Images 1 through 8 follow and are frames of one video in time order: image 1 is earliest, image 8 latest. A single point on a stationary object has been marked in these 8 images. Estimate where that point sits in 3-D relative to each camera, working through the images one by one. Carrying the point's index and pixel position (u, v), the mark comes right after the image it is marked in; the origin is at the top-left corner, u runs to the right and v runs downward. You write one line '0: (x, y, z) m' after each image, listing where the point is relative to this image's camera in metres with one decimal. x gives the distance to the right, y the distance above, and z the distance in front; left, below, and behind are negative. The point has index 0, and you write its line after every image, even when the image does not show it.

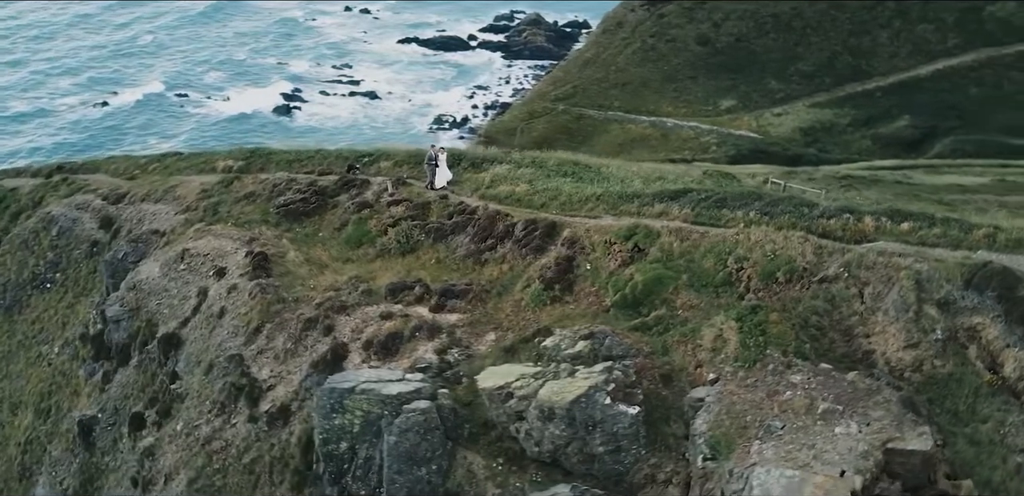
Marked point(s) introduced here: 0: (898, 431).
0: (+9.6, -4.5, +19.8) m
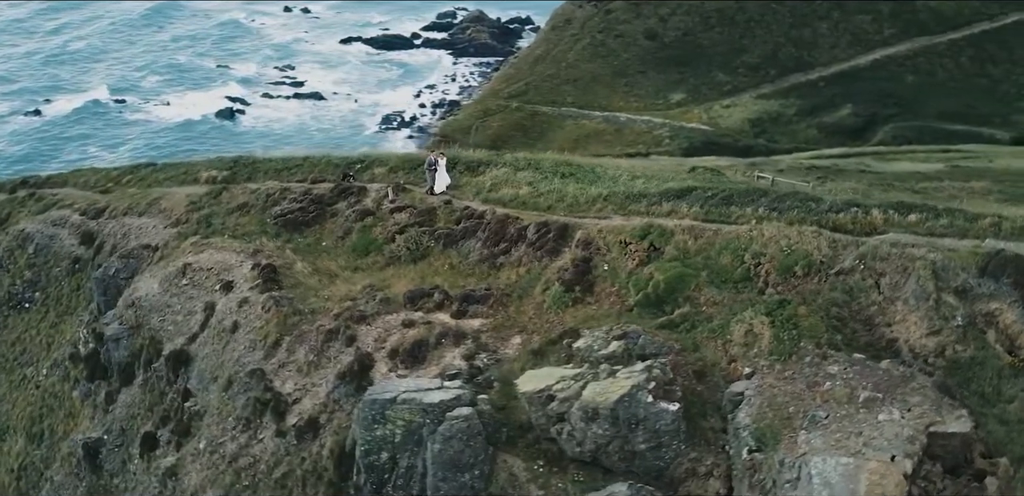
0: (+11.1, -4.3, +20.9) m
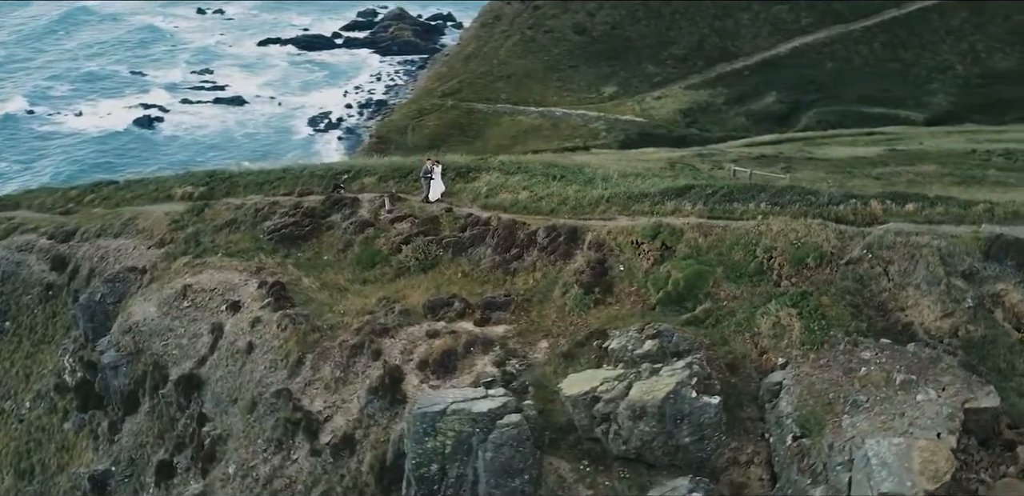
0: (+12.7, -4.0, +22.5) m
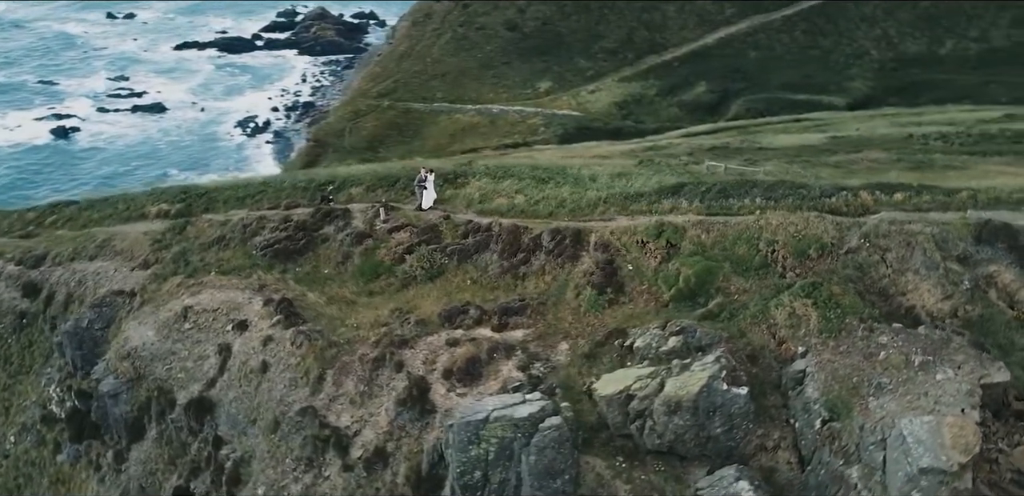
0: (+14.0, -3.6, +24.3) m
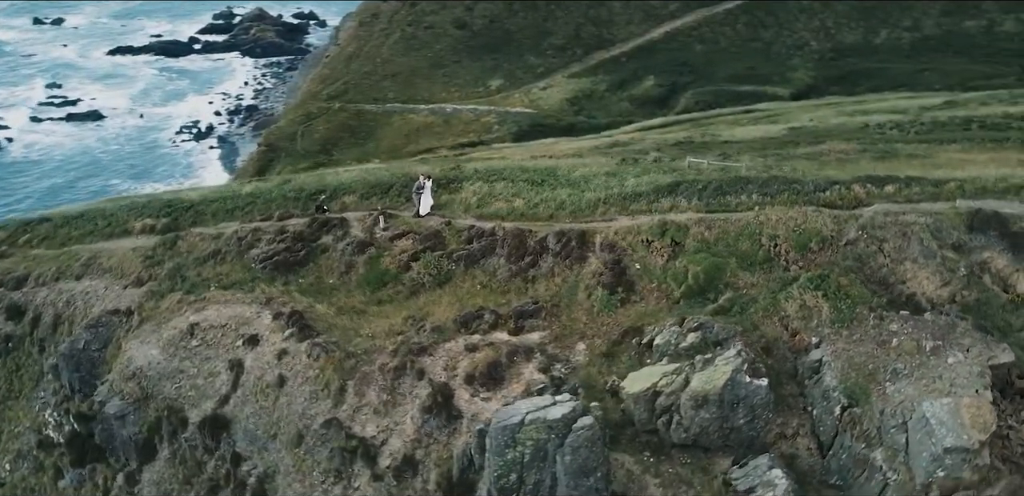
0: (+15.0, -3.2, +25.7) m
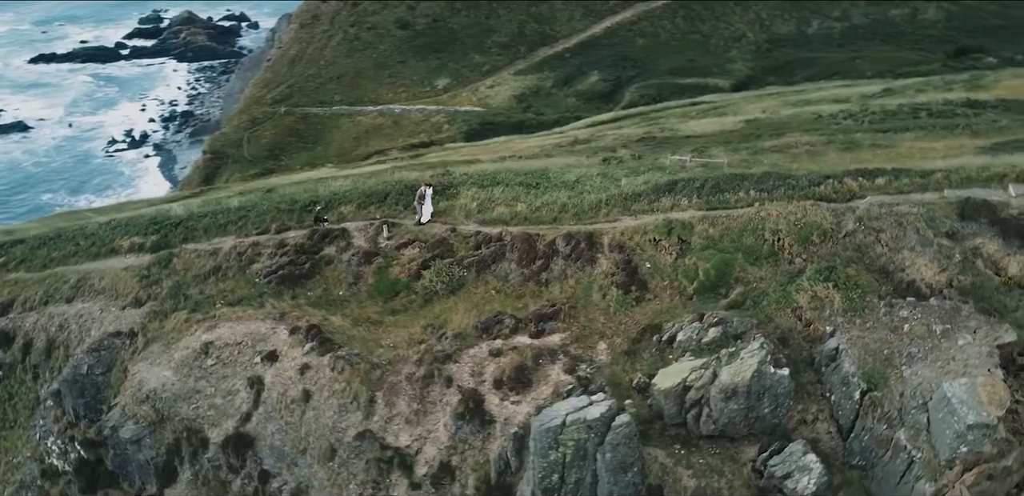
0: (+16.2, -2.8, +27.5) m
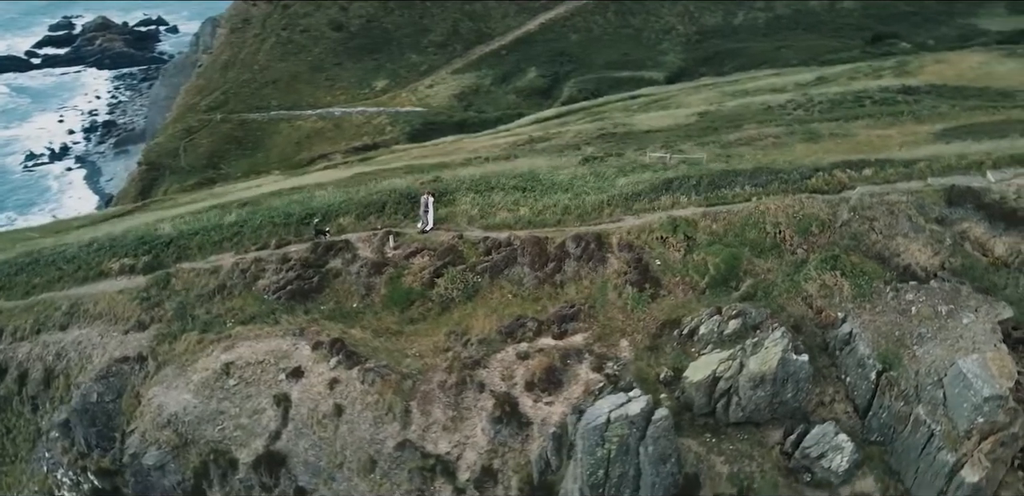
0: (+17.4, -2.2, +29.7) m
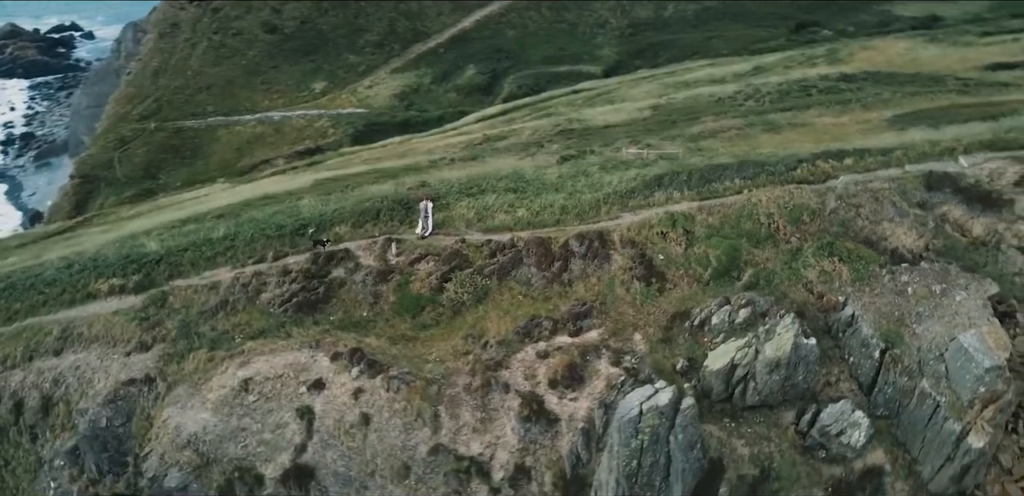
0: (+18.2, -1.5, +31.9) m
